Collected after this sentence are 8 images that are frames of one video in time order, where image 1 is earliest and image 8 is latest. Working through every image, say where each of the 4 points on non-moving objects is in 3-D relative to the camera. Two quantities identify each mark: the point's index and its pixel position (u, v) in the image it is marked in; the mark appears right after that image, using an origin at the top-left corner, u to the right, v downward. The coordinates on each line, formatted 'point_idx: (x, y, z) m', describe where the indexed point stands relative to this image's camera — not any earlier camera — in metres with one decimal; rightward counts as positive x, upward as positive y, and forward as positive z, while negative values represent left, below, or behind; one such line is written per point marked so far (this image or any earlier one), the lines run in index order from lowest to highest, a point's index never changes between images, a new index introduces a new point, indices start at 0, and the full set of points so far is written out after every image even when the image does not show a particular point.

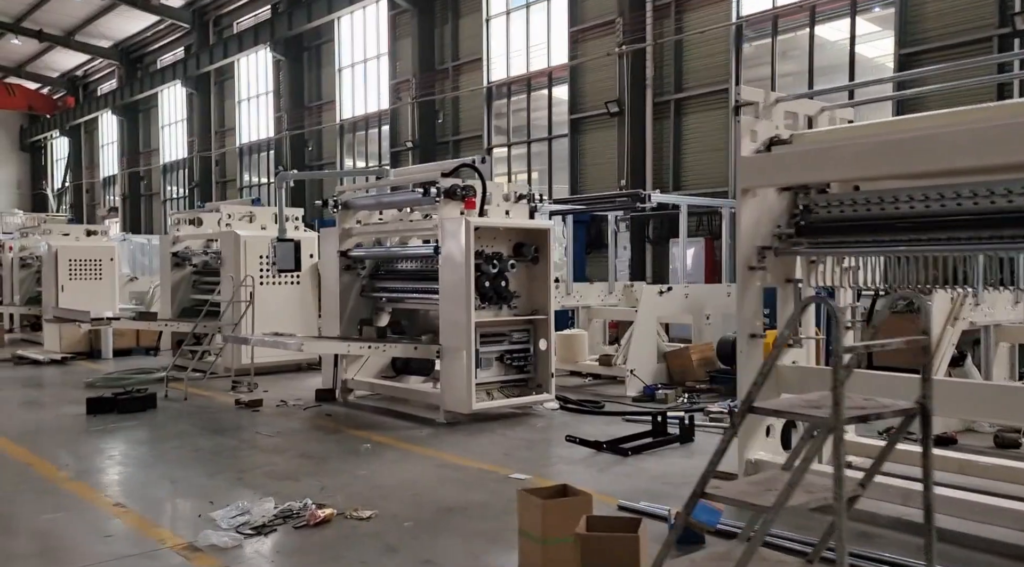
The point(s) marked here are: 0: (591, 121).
0: (+1.1, +2.4, +12.8) m
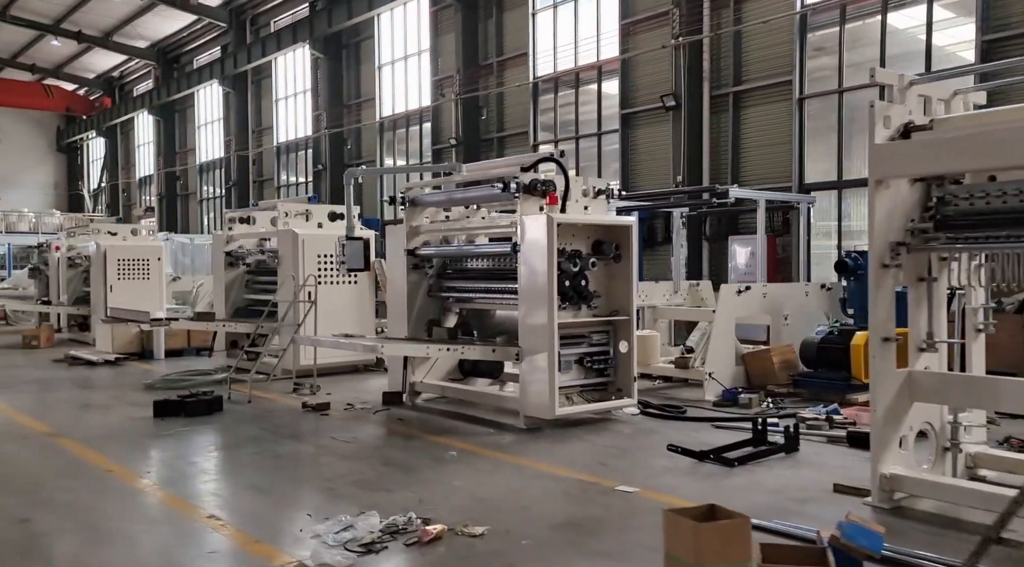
0: (+1.9, +2.4, +12.5) m
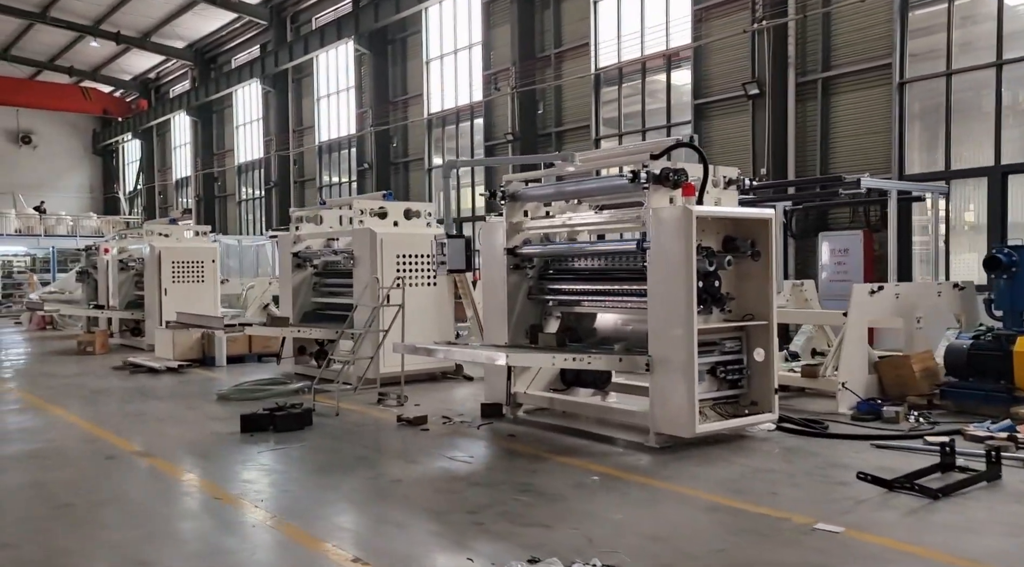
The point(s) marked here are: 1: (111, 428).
0: (+2.8, +2.4, +11.9) m
1: (-3.1, -1.1, +6.7) m
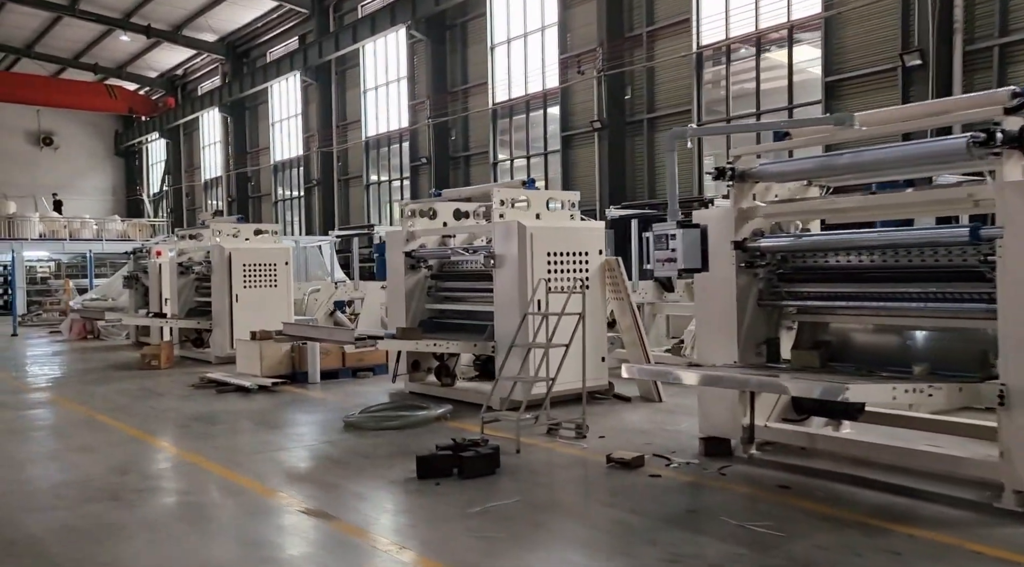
0: (+4.1, +2.4, +10.5) m
1: (-1.8, -1.1, +5.5) m
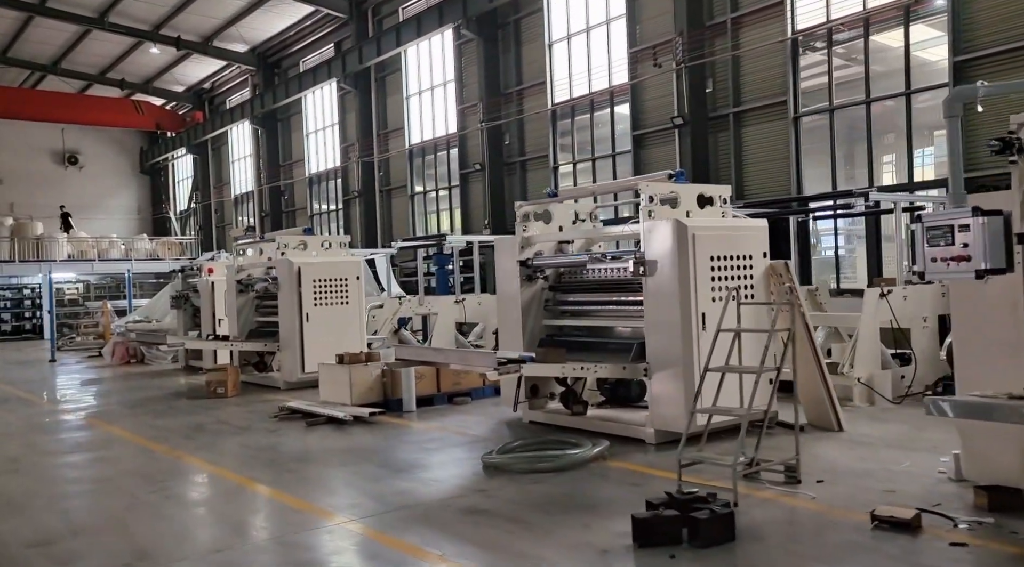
0: (+5.1, +2.4, +9.5) m
1: (-0.8, -1.2, +4.5) m
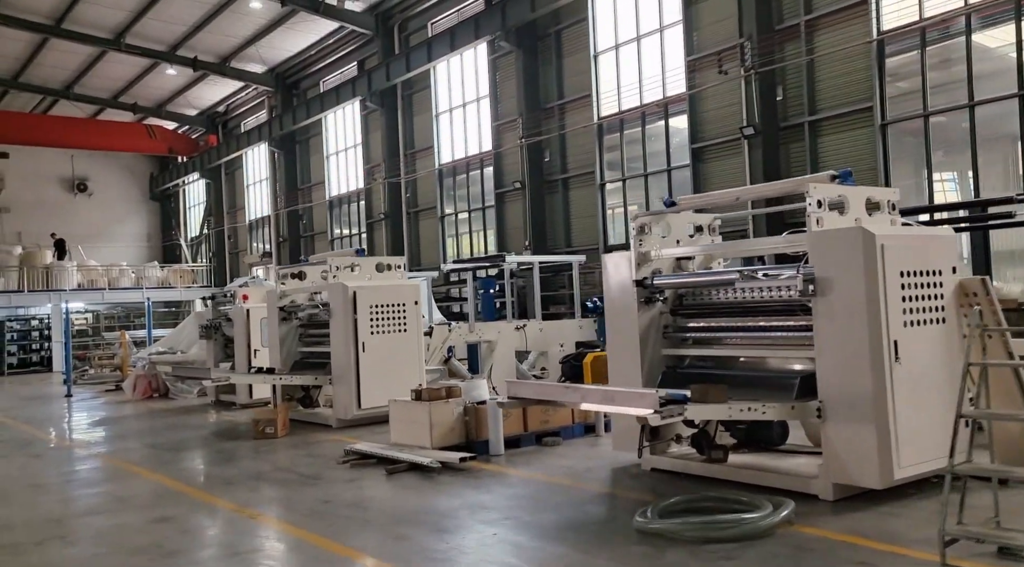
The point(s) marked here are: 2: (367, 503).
0: (+5.9, +2.2, +8.5) m
1: (0.0, -1.3, +3.5) m
2: (-1.0, -1.4, +5.5) m
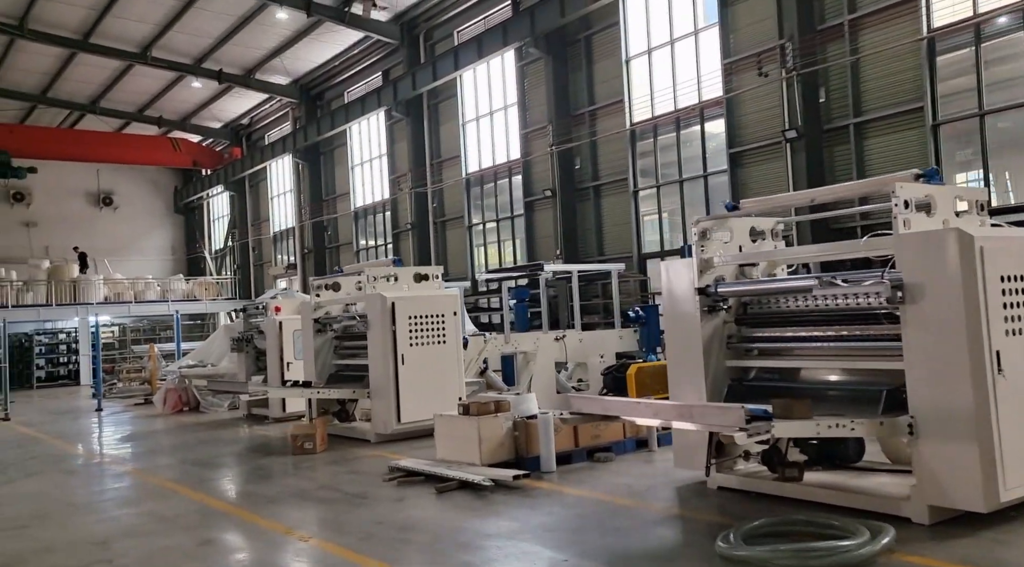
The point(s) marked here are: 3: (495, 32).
0: (+6.3, +2.2, +8.2) m
1: (+0.3, -1.3, +3.2) m
2: (-0.6, -1.5, +5.2) m
3: (-0.3, +5.1, +17.6) m
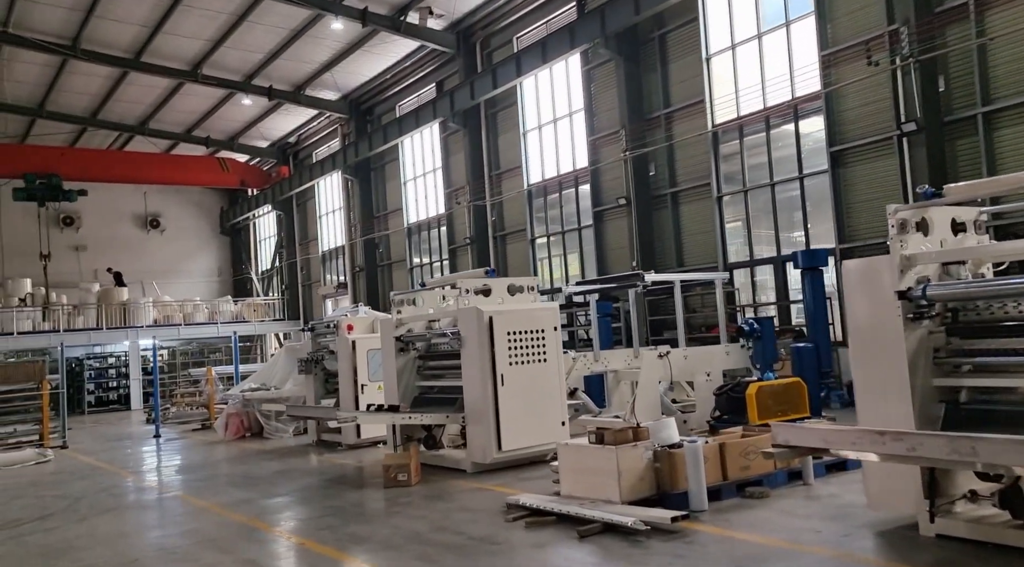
0: (+7.2, +2.2, +7.0) m
1: (+1.1, -1.3, +2.2) m
2: (+0.3, -1.5, +4.3) m
3: (+1.0, +4.8, +16.7) m
